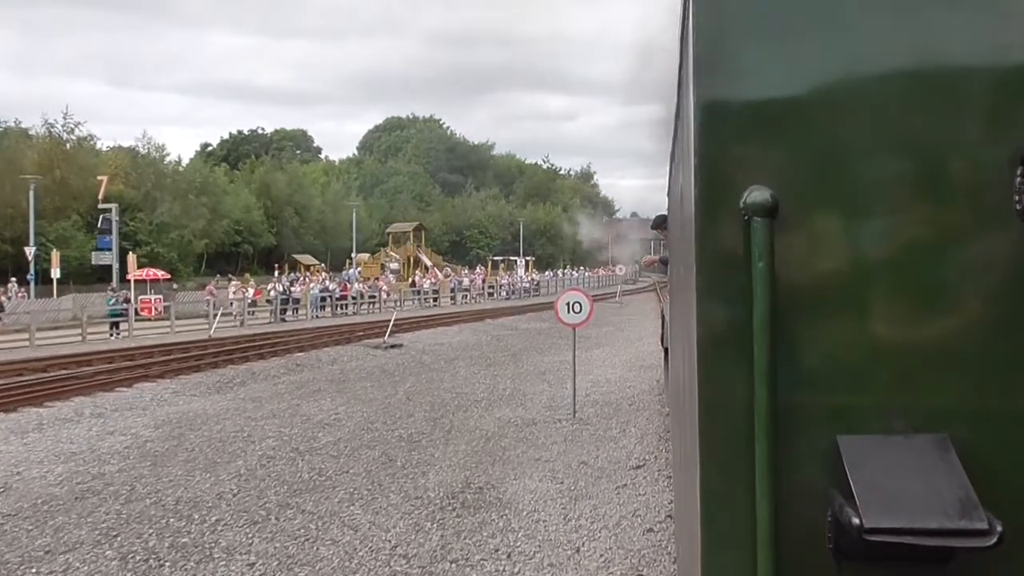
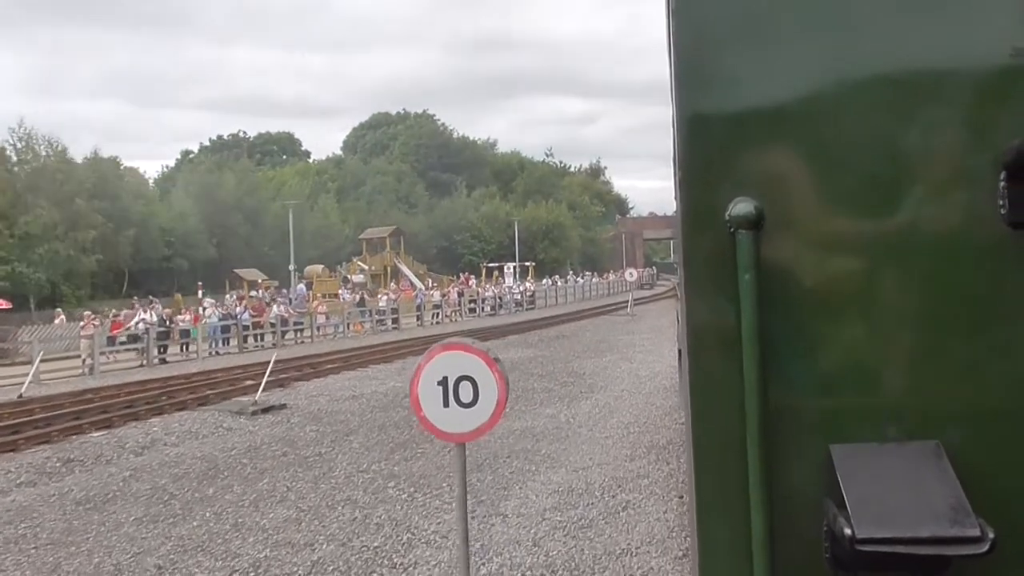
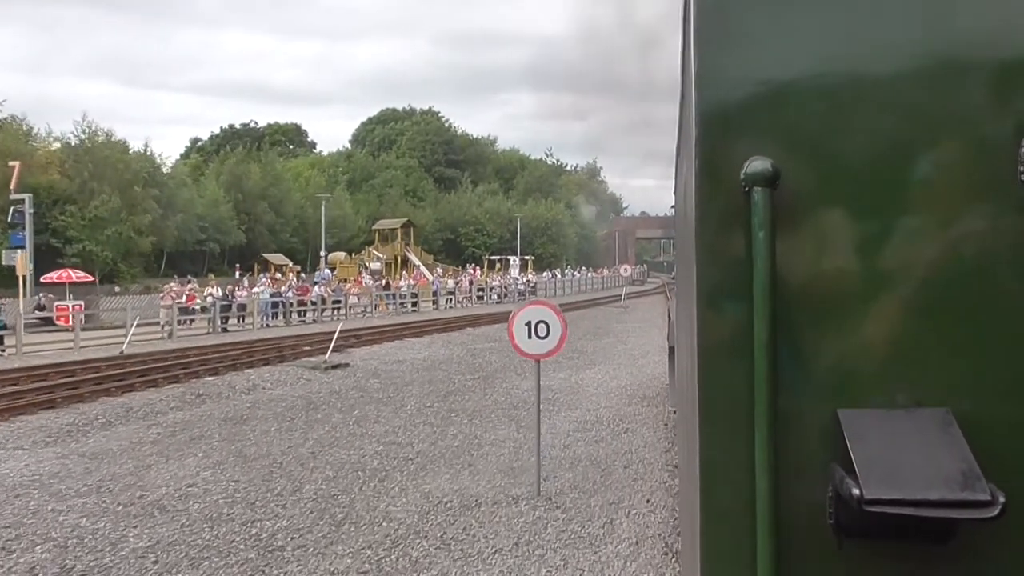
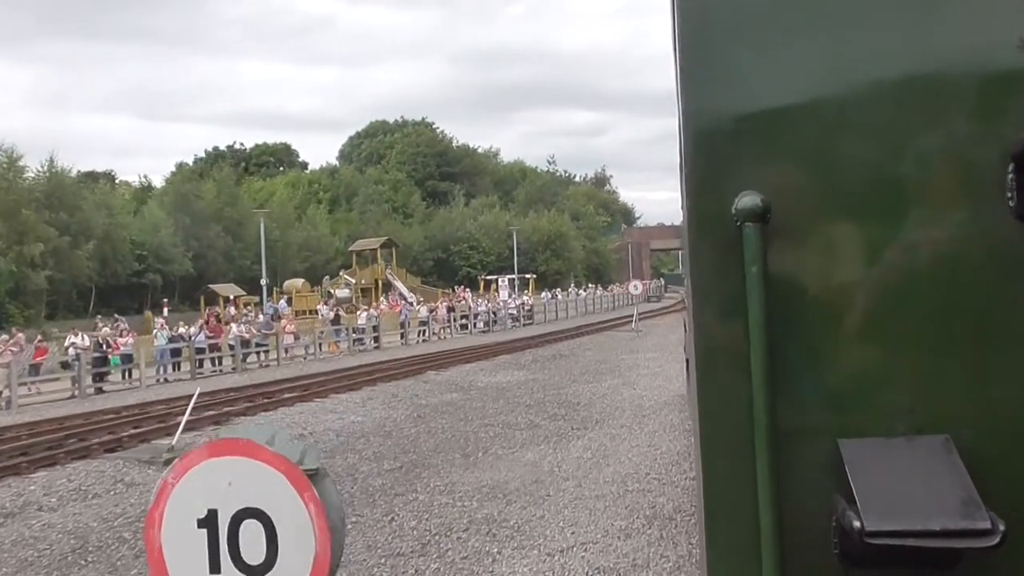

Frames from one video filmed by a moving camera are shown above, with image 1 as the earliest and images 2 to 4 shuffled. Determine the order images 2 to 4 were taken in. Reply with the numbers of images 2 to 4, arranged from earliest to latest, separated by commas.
3, 2, 4
